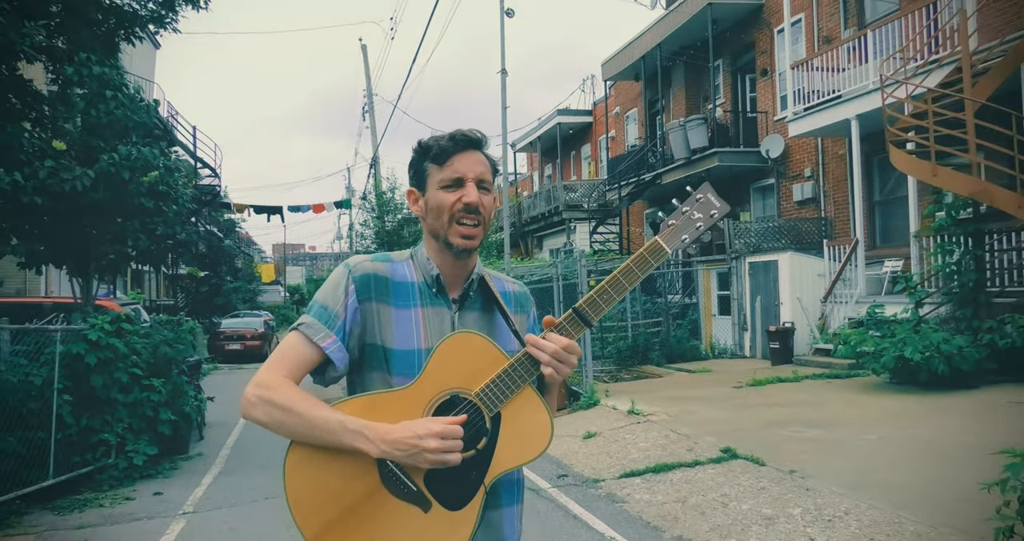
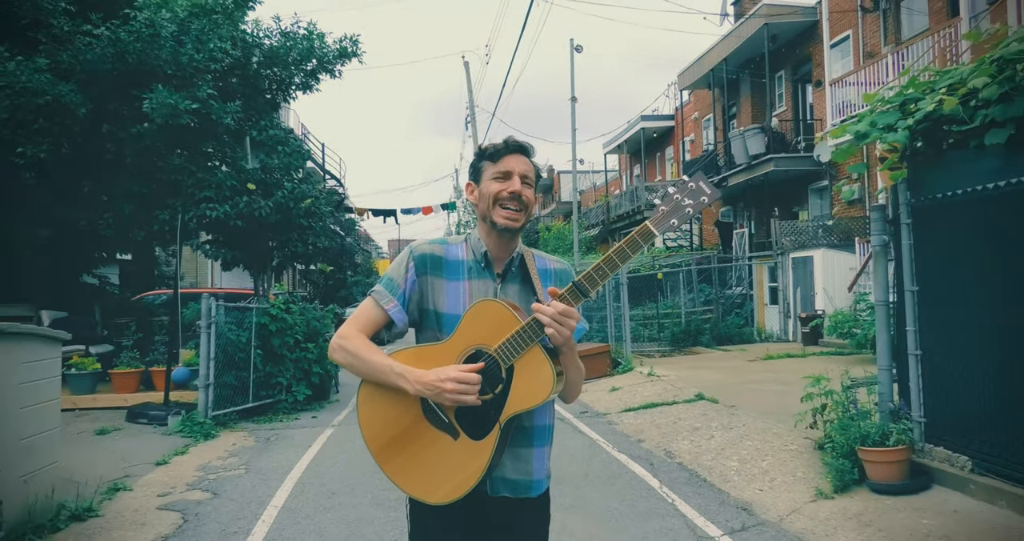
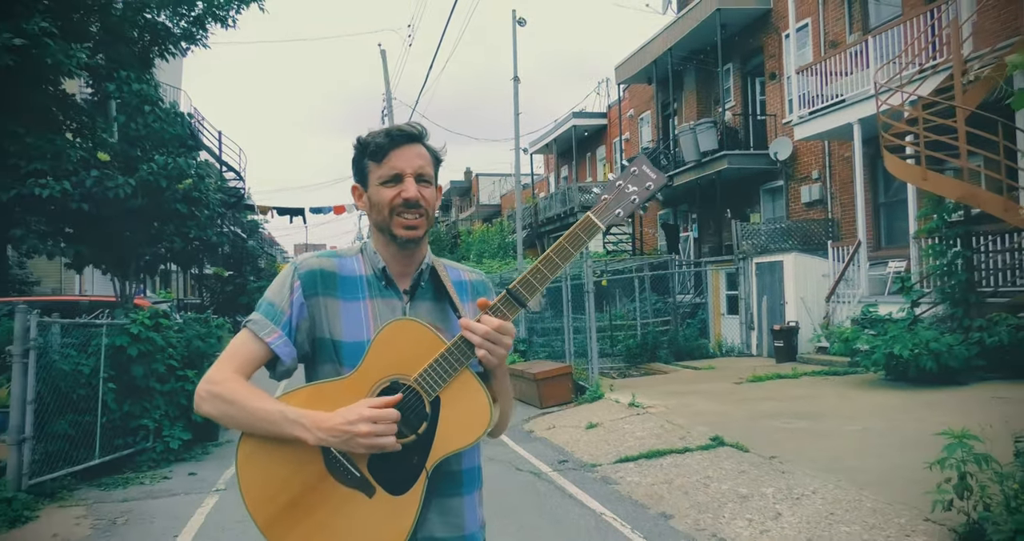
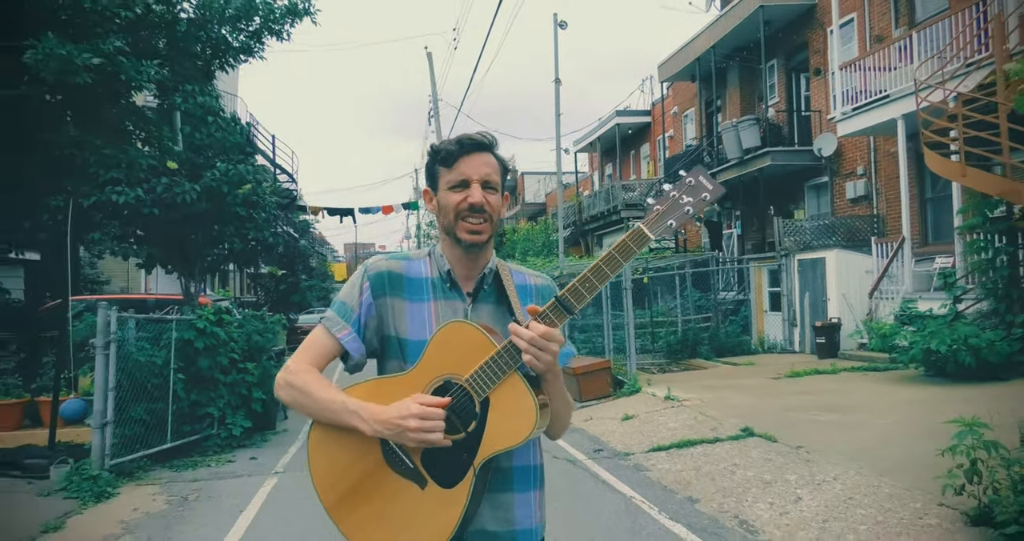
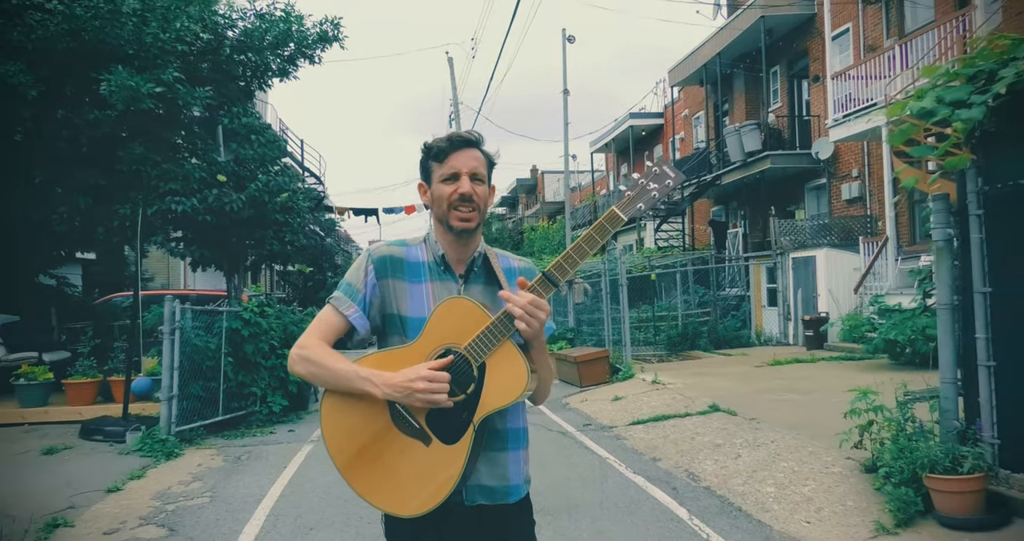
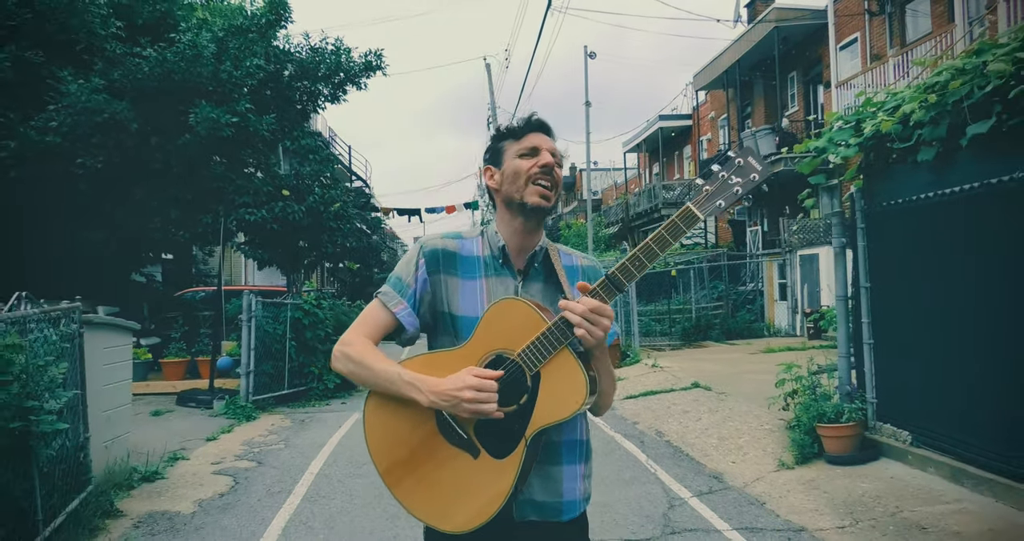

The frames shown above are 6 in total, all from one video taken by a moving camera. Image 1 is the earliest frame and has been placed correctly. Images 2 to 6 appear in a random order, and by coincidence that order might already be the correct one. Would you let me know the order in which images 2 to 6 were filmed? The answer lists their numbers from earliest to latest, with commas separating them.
3, 4, 5, 2, 6
